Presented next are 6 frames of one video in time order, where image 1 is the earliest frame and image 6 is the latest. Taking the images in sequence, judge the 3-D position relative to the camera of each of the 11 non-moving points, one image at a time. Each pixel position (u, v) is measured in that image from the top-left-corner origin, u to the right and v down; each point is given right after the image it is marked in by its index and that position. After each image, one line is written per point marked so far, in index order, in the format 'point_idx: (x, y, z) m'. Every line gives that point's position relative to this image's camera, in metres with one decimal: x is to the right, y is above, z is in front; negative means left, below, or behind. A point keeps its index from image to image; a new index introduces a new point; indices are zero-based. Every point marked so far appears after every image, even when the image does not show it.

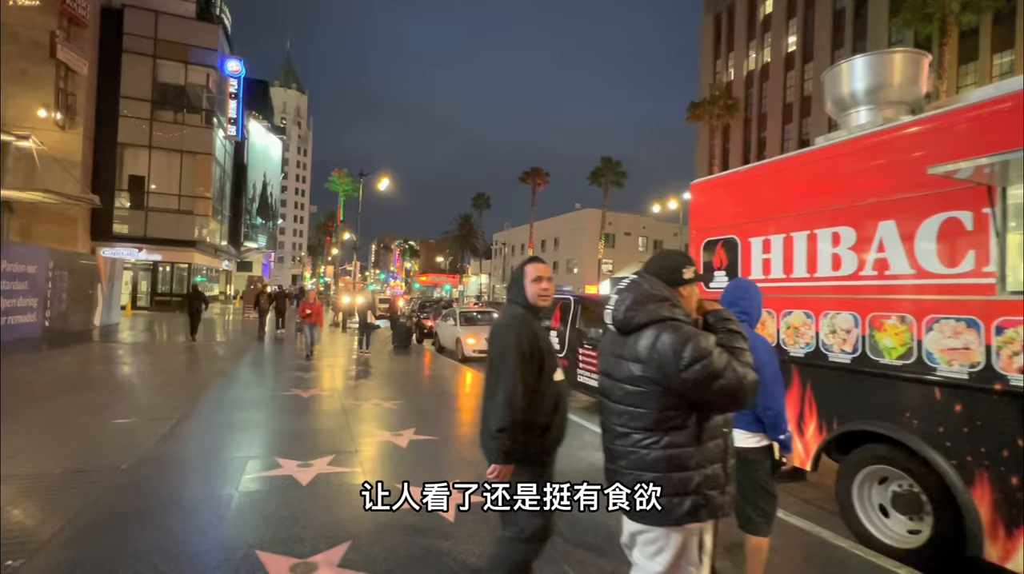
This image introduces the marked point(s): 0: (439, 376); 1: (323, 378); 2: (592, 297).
0: (-1.6, -1.9, +13.6) m
1: (-3.6, -1.8, +12.3) m
2: (+1.3, -0.2, +10.1) m
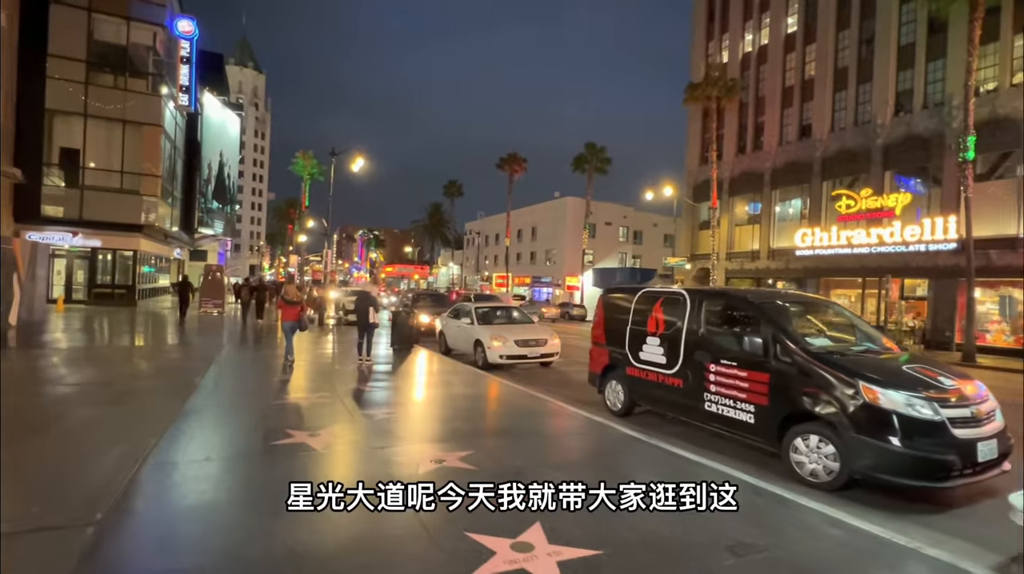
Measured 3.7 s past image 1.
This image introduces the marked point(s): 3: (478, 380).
0: (-0.7, -1.8, +10.5) m
1: (-2.7, -1.7, +9.1) m
2: (+2.3, 0.0, +7.1) m
3: (-0.7, -1.7, +11.7) m
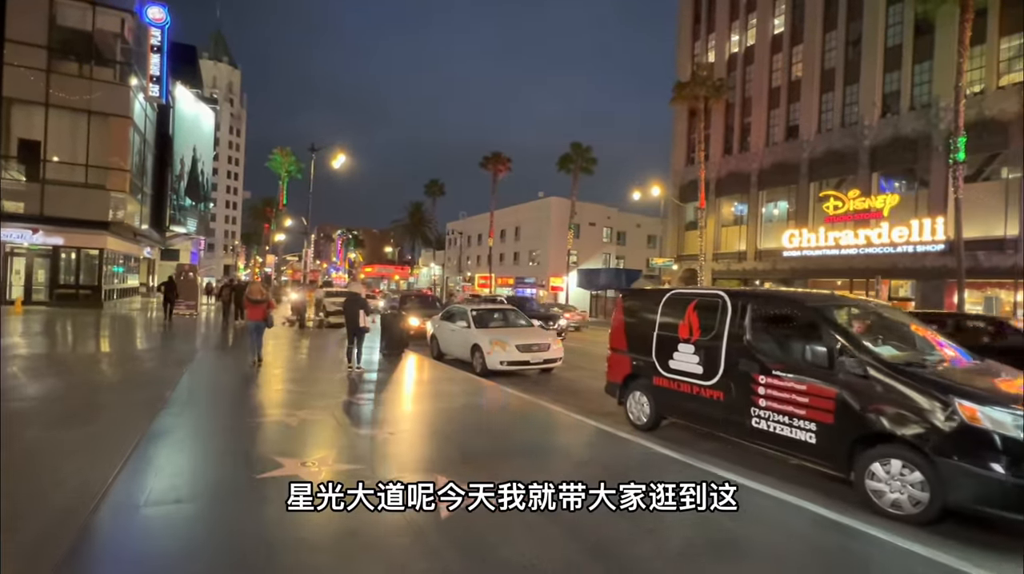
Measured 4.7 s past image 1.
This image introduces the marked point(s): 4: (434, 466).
0: (-0.7, -1.8, +9.6) m
1: (-2.6, -1.7, +8.2) m
2: (+2.5, 0.0, +6.4) m
3: (-0.6, -1.7, +10.8) m
4: (-0.8, -1.8, +6.5) m
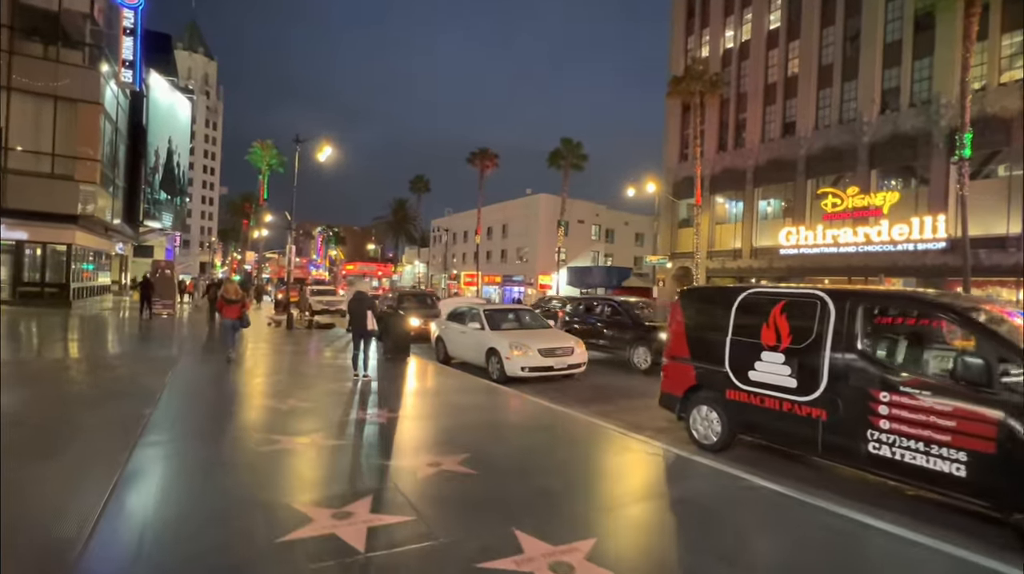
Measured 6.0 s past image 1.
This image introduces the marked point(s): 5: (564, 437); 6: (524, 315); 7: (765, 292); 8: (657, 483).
0: (-0.3, -1.7, +8.5) m
1: (-2.1, -1.7, +7.0) m
2: (+3.0, 0.0, +5.3) m
3: (-0.3, -1.7, +9.6) m
4: (-0.3, -1.8, +5.3) m
5: (+0.6, -1.8, +7.5) m
6: (+0.2, -0.5, +12.2) m
7: (+2.4, -0.1, +6.1) m
8: (+1.3, -1.8, +5.6) m
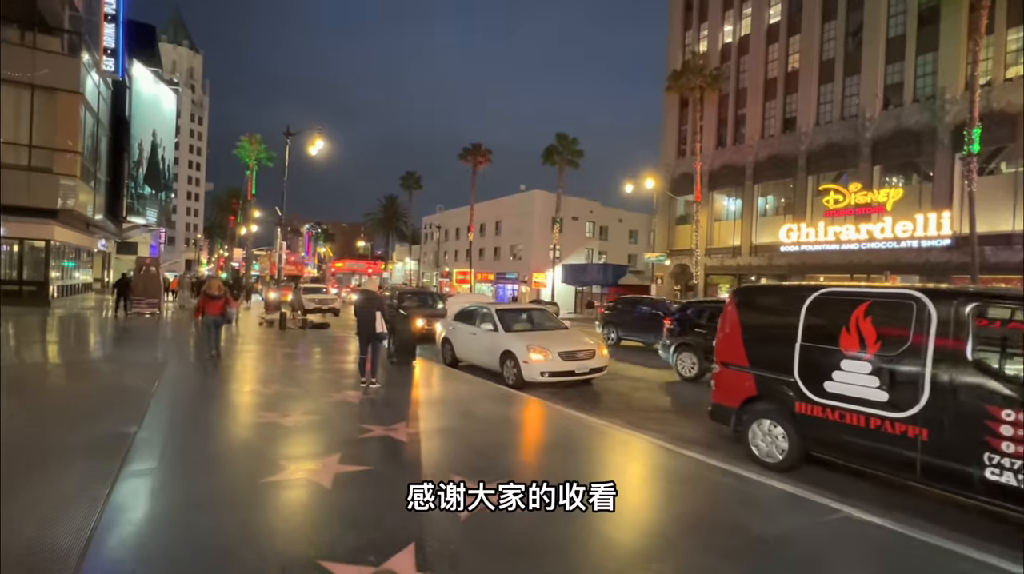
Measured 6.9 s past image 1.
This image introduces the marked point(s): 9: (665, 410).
0: (+0.1, -1.7, +7.7) m
1: (-1.7, -1.6, +6.2) m
2: (+3.4, 0.0, +4.6) m
3: (0.0, -1.7, +8.9) m
4: (+0.1, -1.8, +4.6) m
5: (+0.9, -1.7, +6.8) m
6: (+0.4, -0.5, +11.5) m
7: (+2.8, 0.0, +5.4) m
8: (+1.7, -1.8, +4.9) m
9: (+2.1, -1.7, +8.9) m
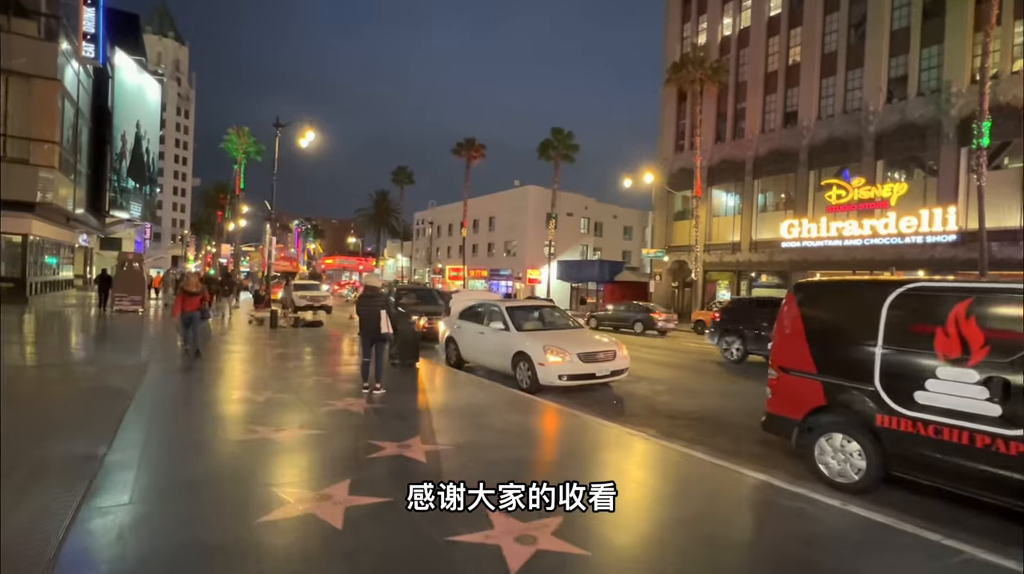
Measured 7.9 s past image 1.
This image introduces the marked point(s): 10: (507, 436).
0: (+0.3, -1.7, +6.9) m
1: (-1.5, -1.6, +5.3) m
2: (+3.7, 0.0, +3.9) m
3: (+0.3, -1.6, +8.1) m
4: (+0.4, -1.7, +3.8) m
5: (+1.2, -1.7, +6.0) m
6: (+0.6, -0.4, +10.7) m
7: (+3.1, 0.0, +4.7) m
8: (+2.0, -1.8, +4.1) m
9: (+2.4, -1.7, +8.2) m
10: (-0.1, -1.6, +7.4) m
